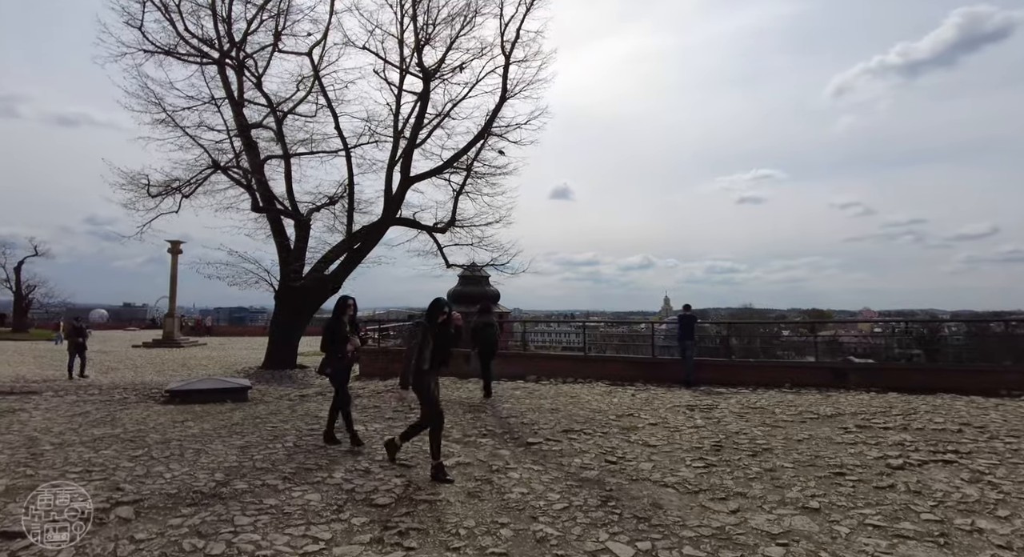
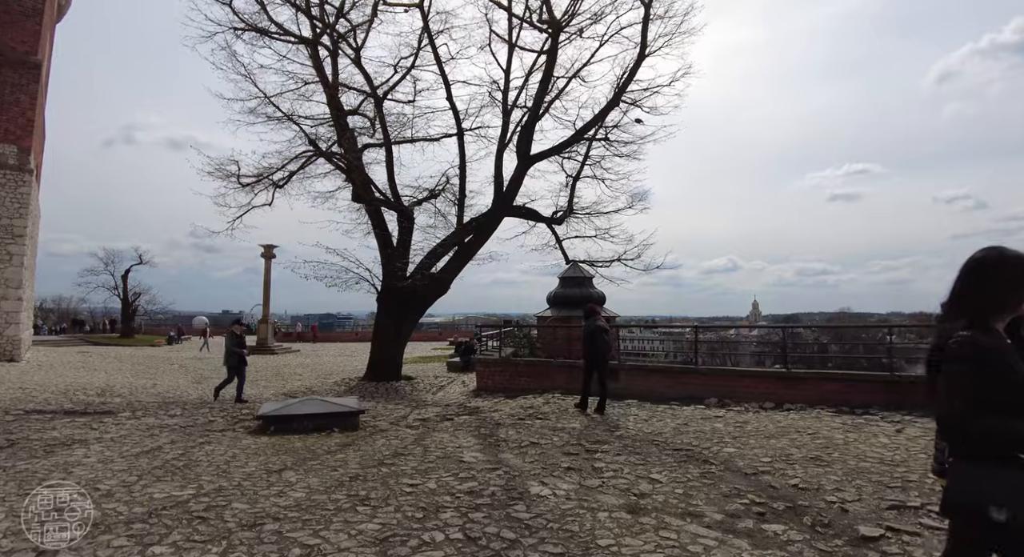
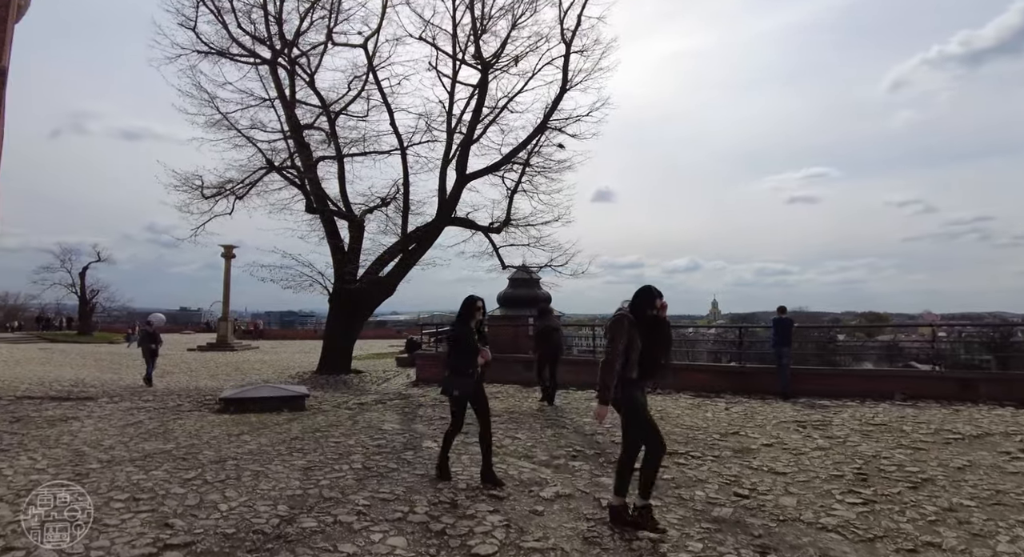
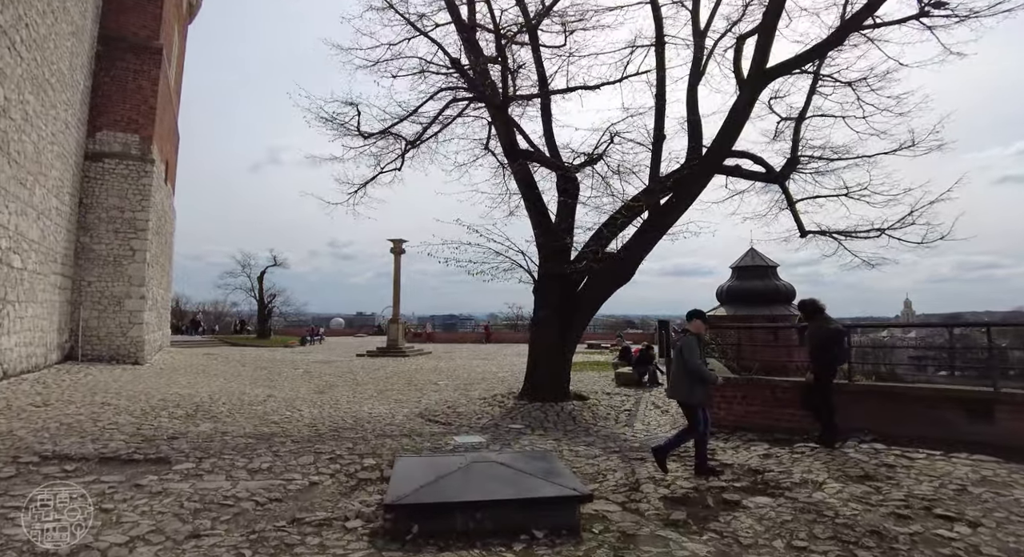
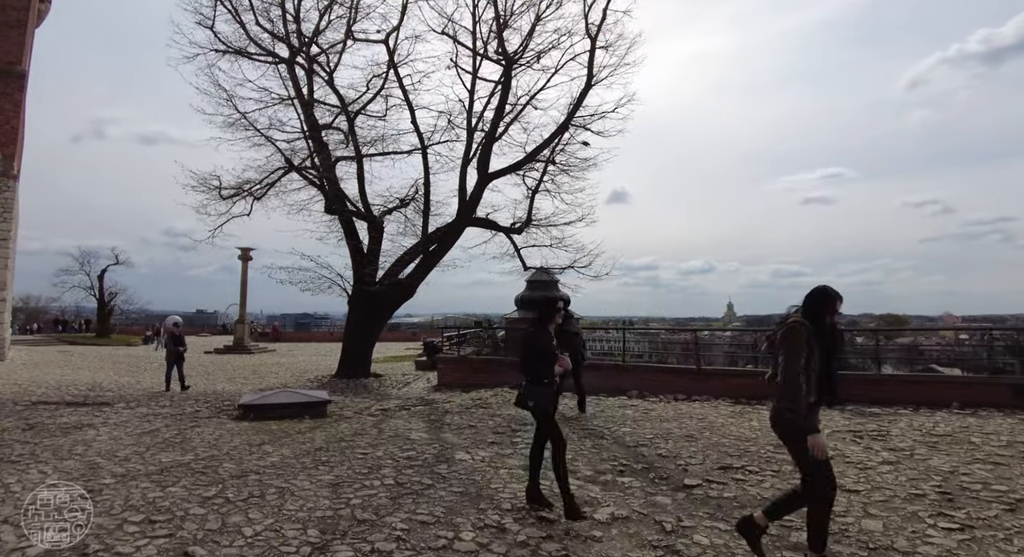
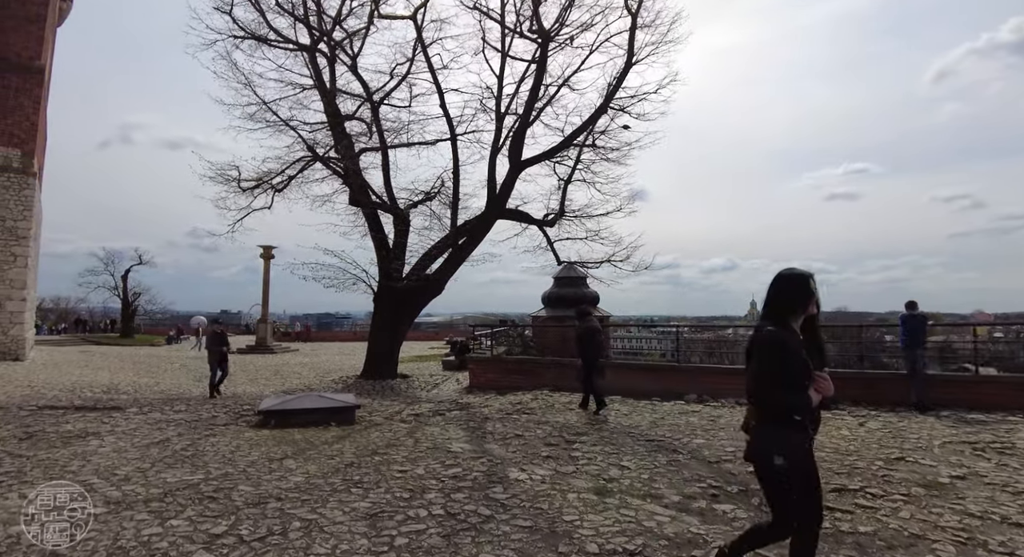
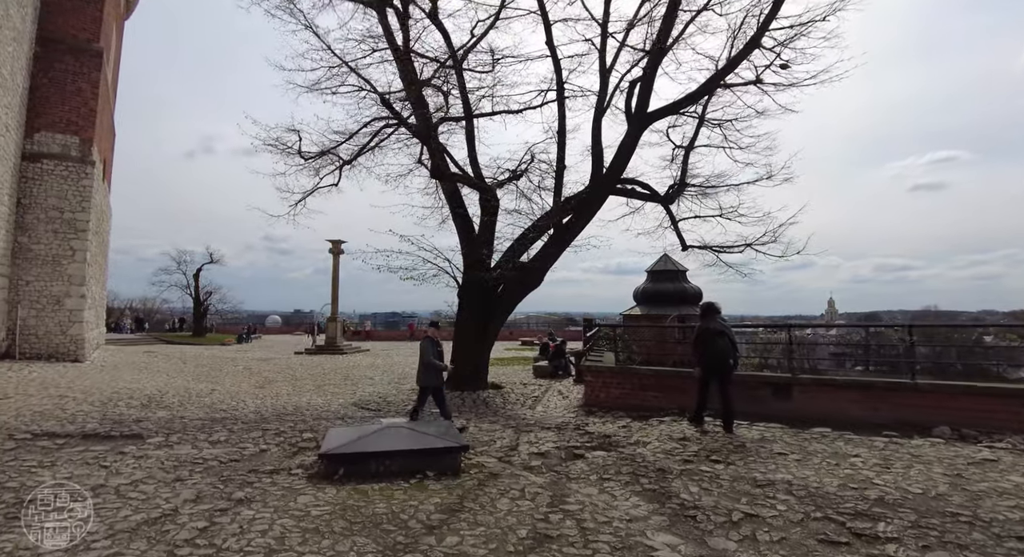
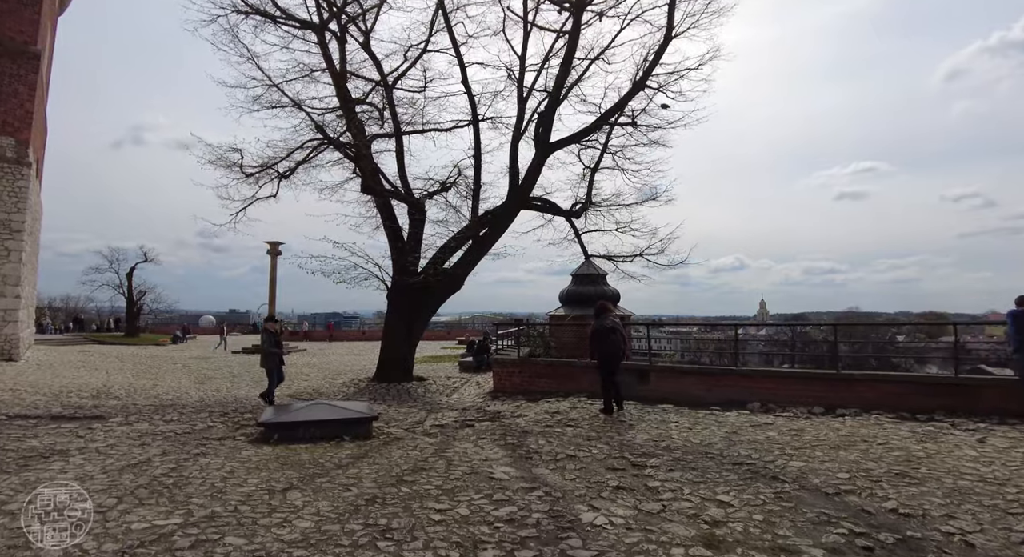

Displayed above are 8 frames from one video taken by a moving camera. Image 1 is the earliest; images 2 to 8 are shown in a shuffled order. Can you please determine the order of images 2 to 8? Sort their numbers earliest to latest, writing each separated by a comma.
3, 5, 6, 2, 8, 7, 4
